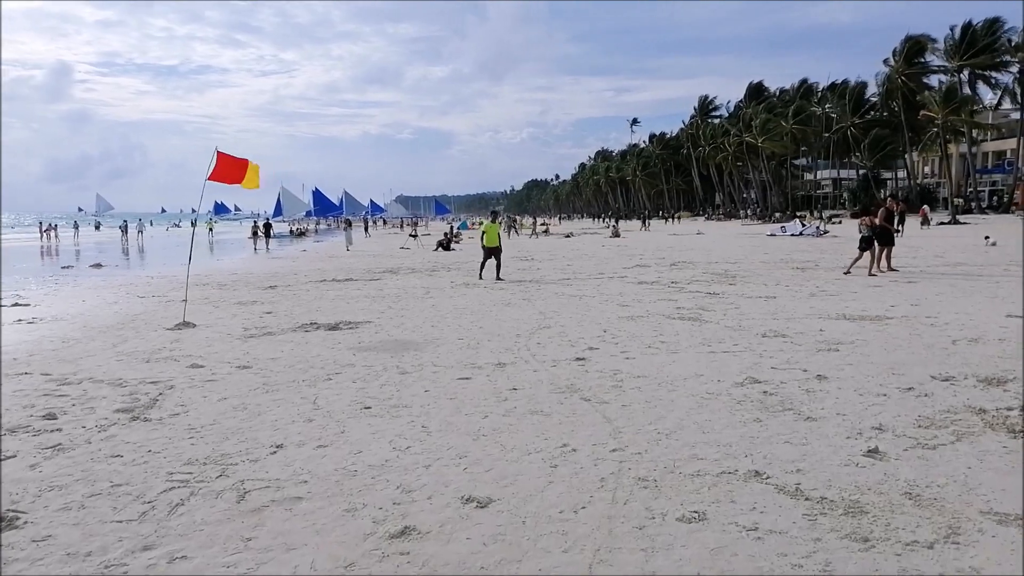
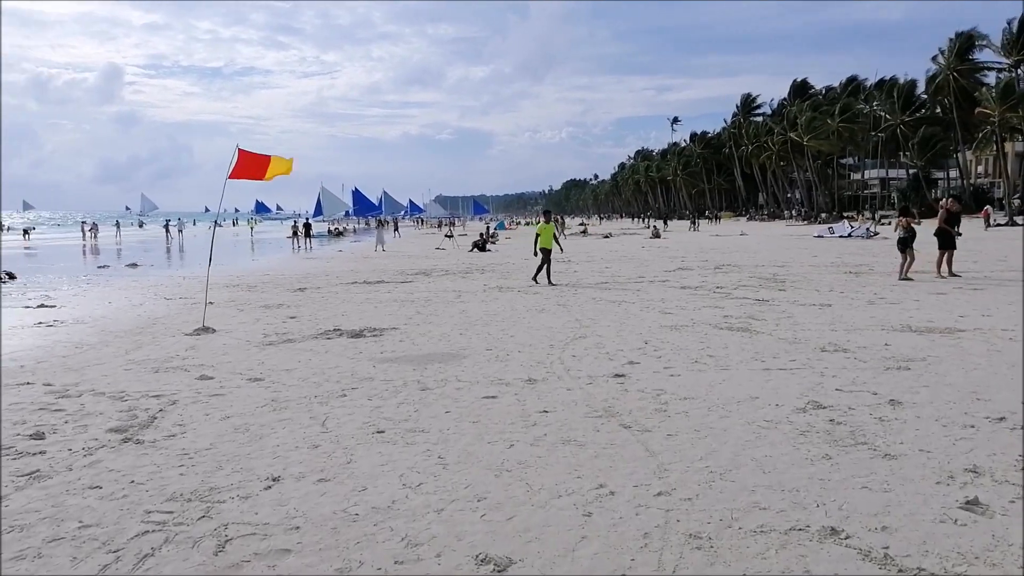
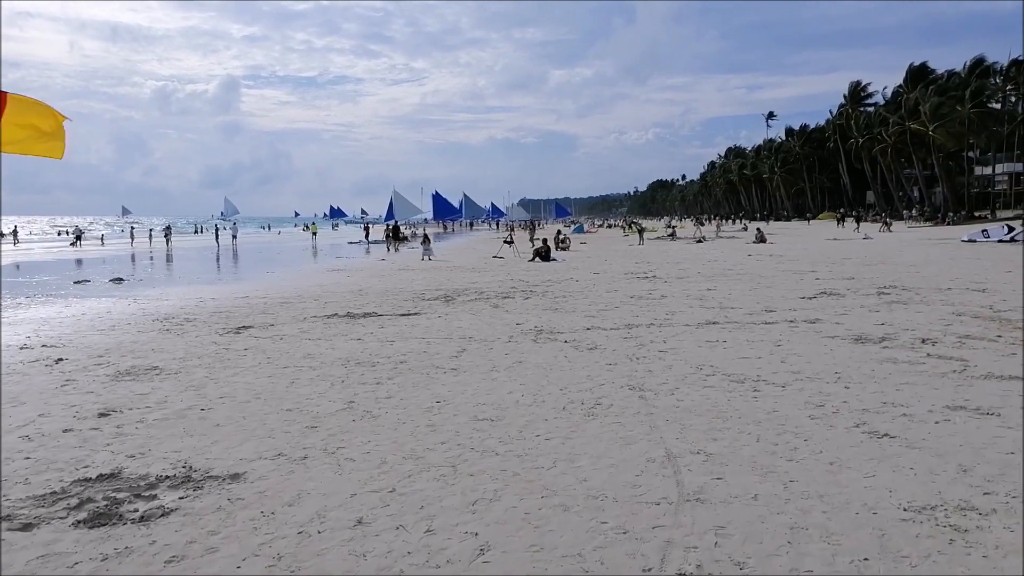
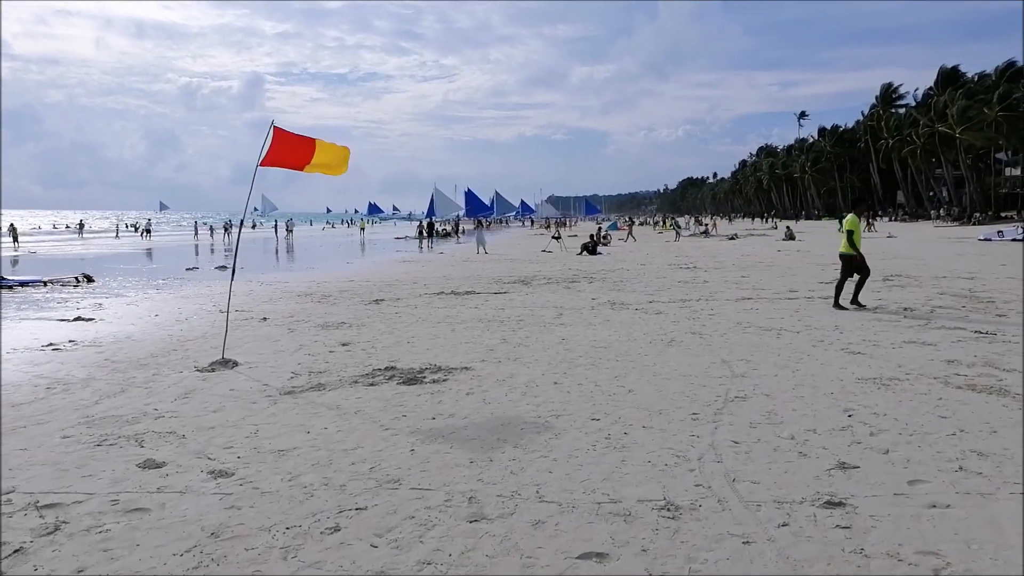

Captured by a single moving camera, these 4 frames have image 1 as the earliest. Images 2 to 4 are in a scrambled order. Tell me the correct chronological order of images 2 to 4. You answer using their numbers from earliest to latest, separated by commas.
2, 4, 3
